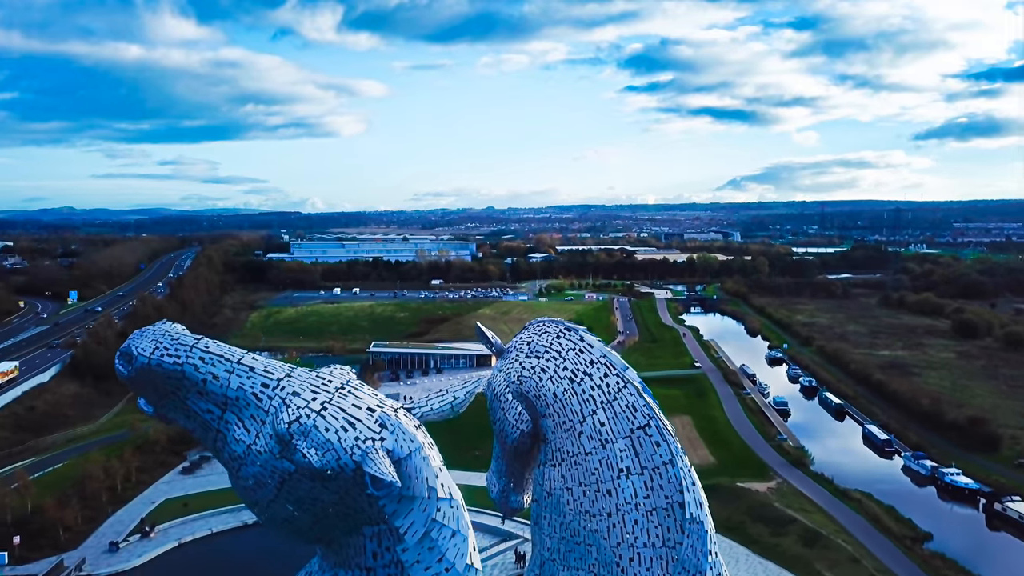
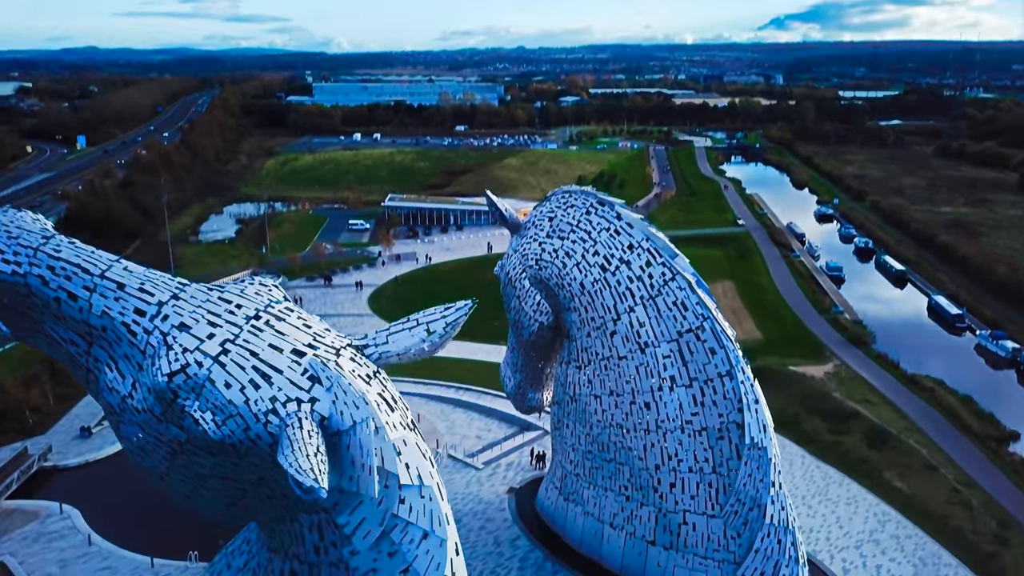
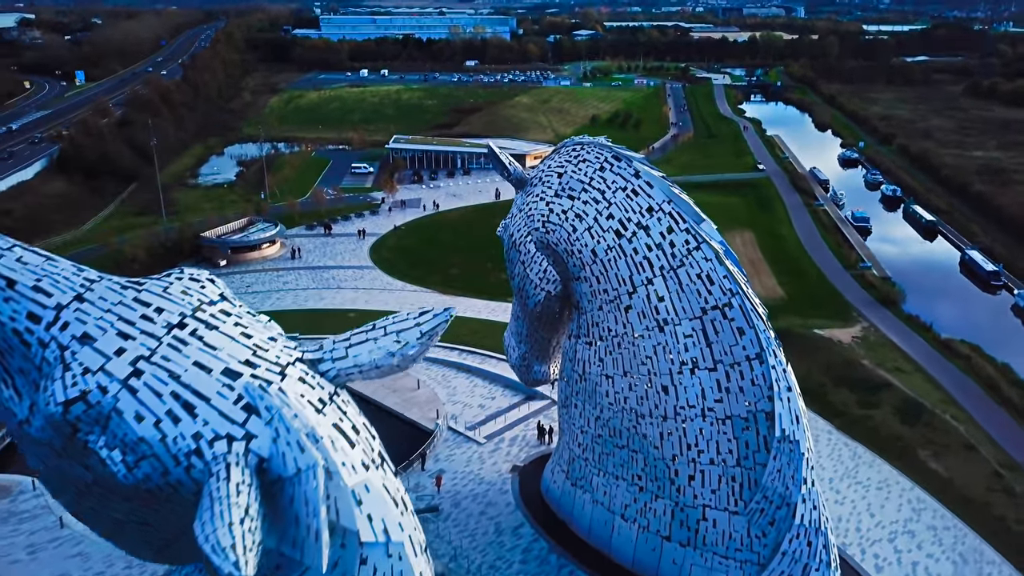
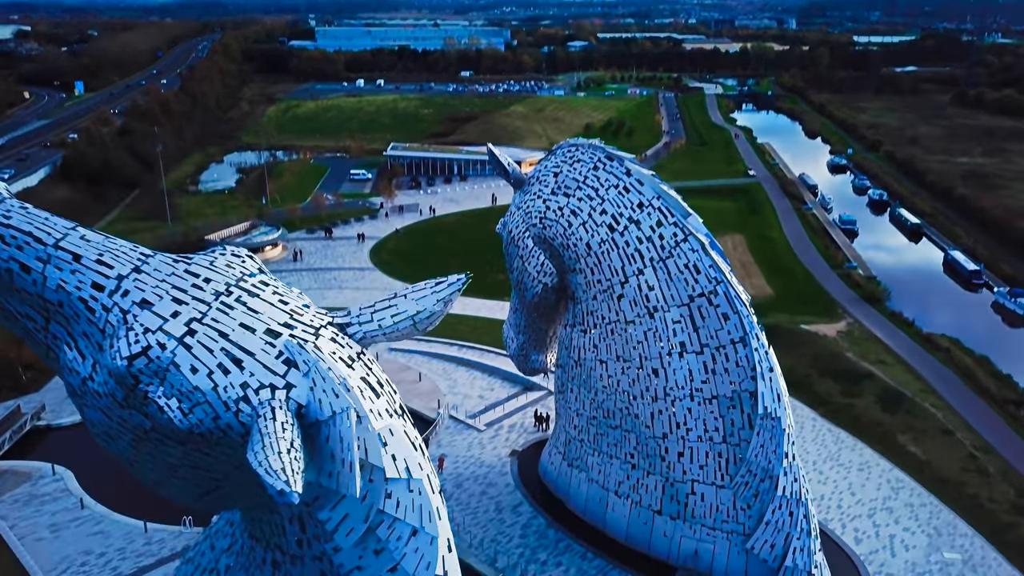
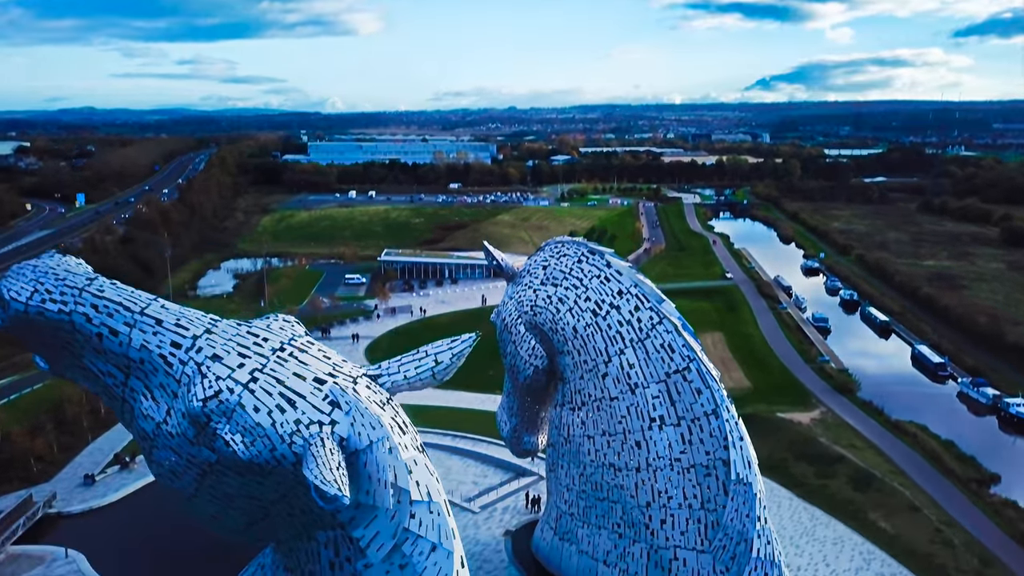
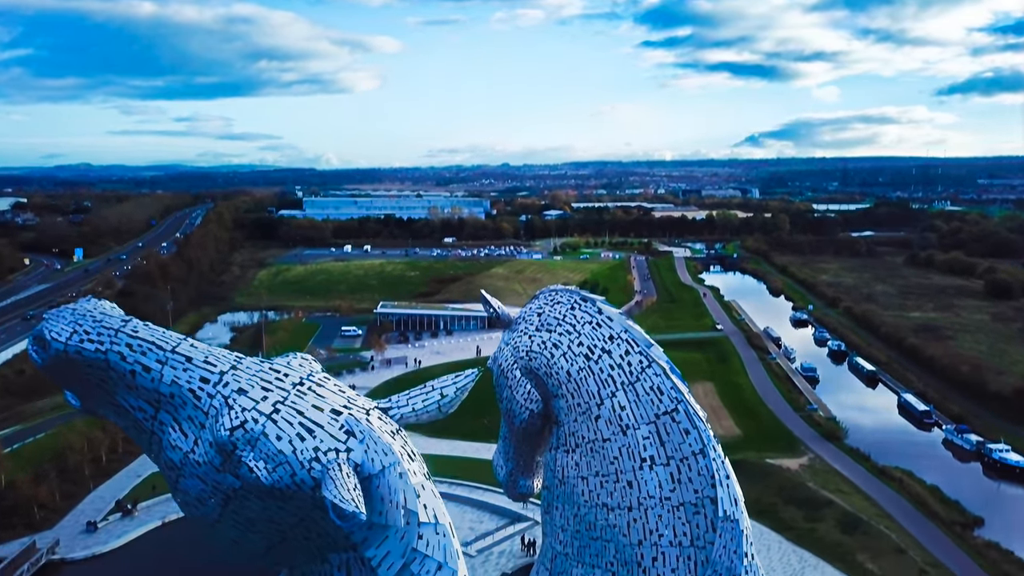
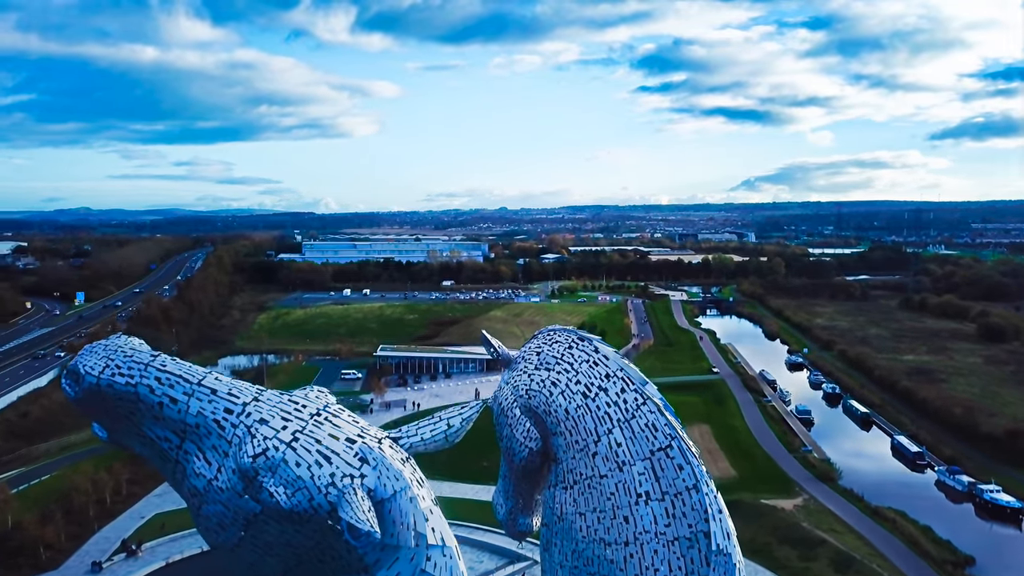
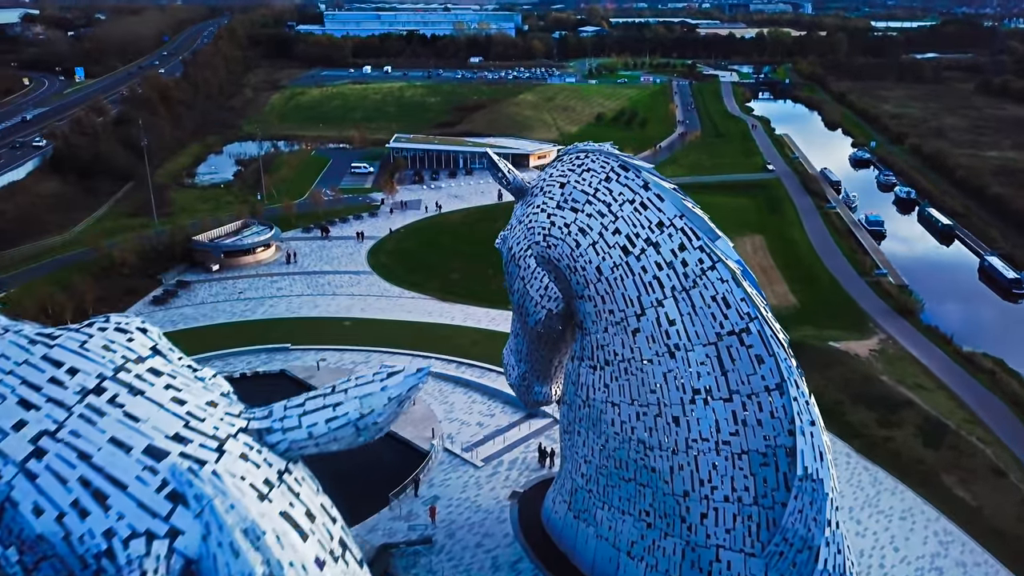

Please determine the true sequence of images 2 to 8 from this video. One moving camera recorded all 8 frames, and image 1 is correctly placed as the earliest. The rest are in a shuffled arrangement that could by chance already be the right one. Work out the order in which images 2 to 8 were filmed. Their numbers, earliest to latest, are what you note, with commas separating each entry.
7, 6, 5, 2, 4, 3, 8
